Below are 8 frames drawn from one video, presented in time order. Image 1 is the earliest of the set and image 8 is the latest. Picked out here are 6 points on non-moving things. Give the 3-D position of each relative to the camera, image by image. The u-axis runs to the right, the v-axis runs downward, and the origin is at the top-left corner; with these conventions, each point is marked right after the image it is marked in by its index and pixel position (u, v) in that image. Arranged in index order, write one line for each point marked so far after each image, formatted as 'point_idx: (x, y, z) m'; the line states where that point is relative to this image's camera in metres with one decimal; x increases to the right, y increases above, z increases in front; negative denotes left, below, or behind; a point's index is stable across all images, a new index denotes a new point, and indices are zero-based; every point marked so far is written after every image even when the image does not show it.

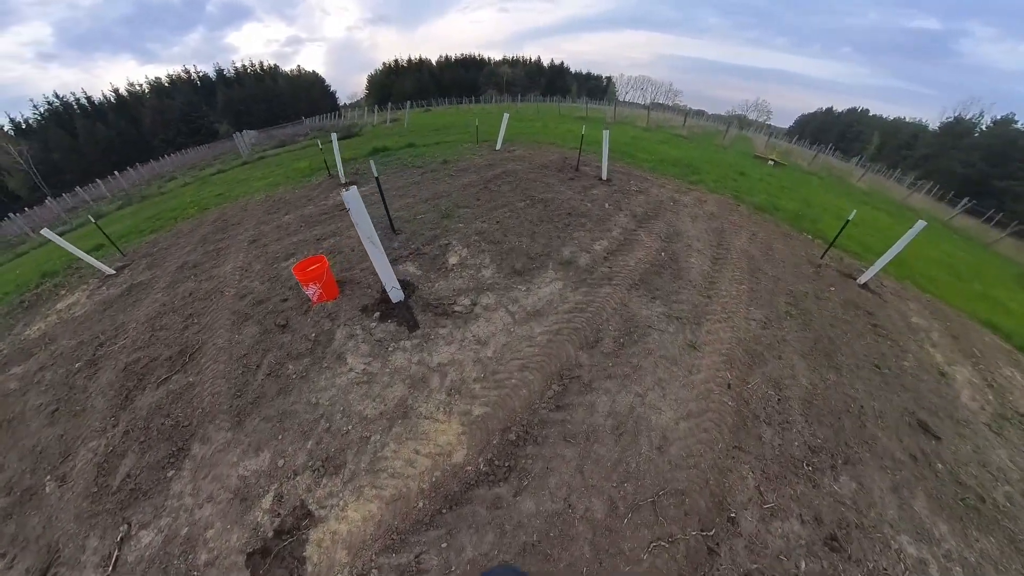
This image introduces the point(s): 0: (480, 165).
0: (-1.4, +5.7, +13.1) m
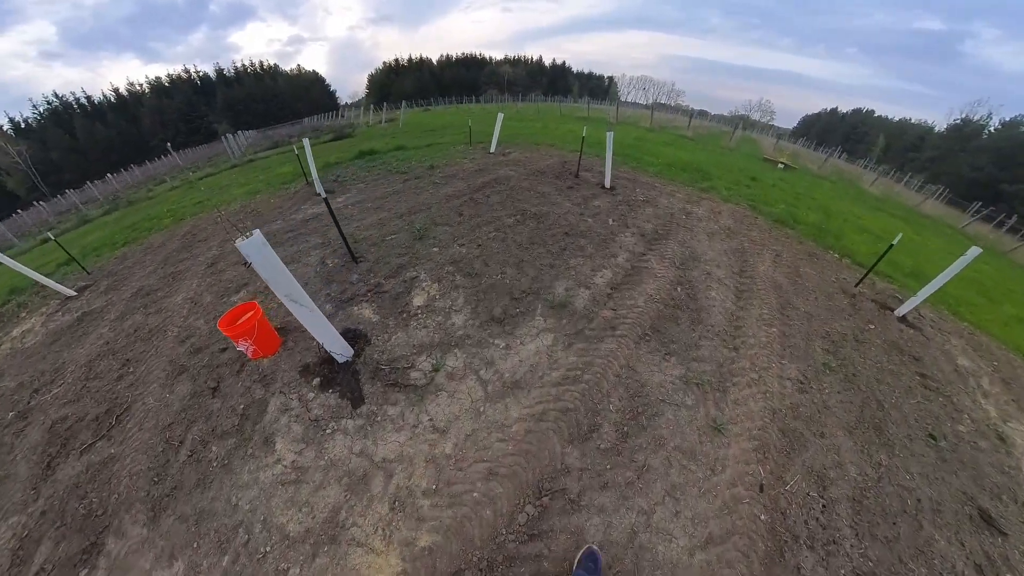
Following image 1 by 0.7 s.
0: (-1.8, +4.8, +12.0) m
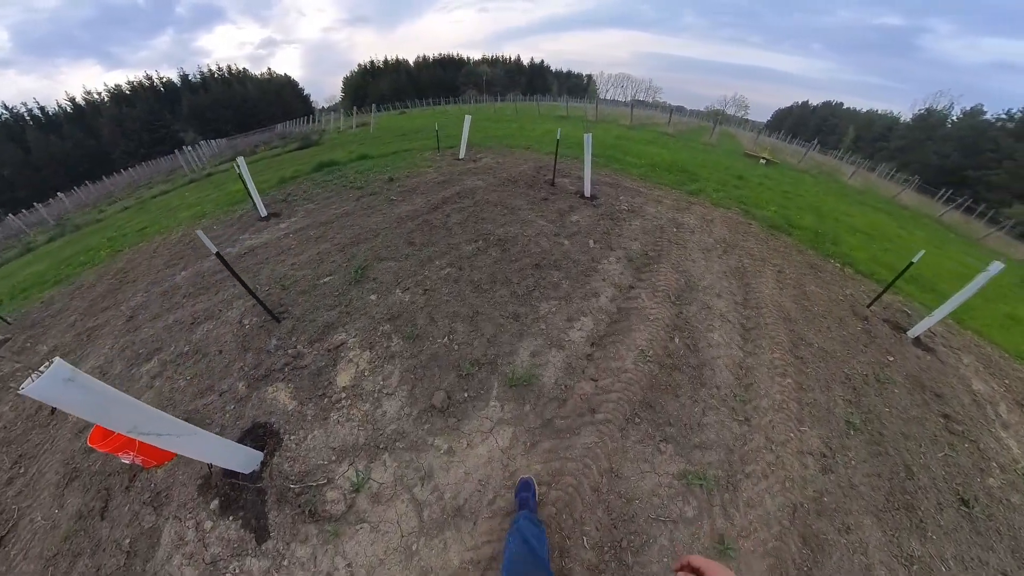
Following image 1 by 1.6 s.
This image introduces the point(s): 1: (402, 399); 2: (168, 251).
0: (-2.9, +3.7, +10.9) m
1: (-1.5, -1.5, +4.5) m
2: (-13.4, +1.4, +12.2) m
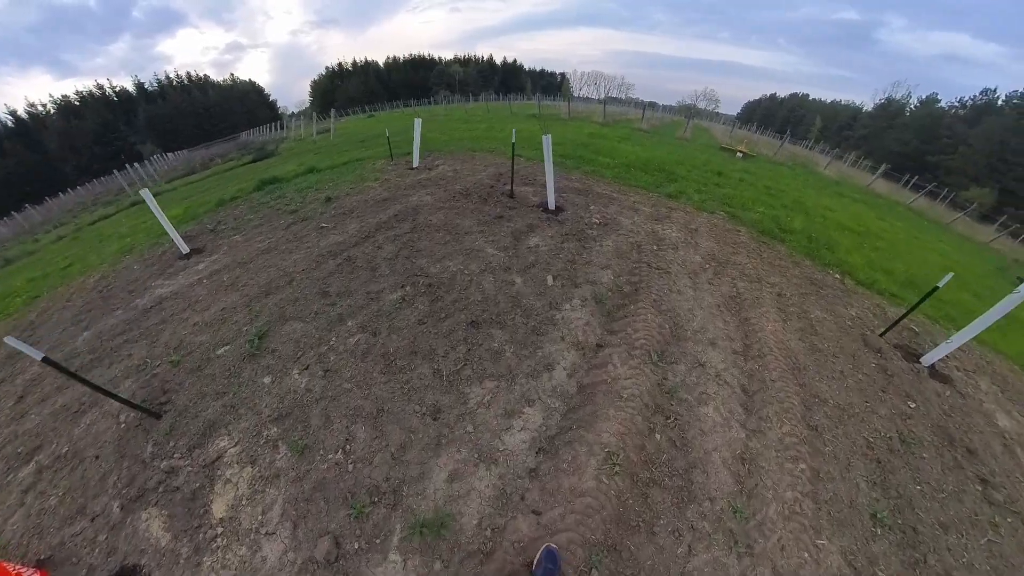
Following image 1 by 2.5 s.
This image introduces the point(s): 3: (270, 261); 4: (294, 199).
0: (-4.3, +2.5, +9.5) m
1: (-2.4, -2.6, +3.2) m
2: (-14.7, -0.3, +10.5) m
3: (-6.1, +0.5, +7.9) m
4: (-8.2, +3.2, +11.6) m
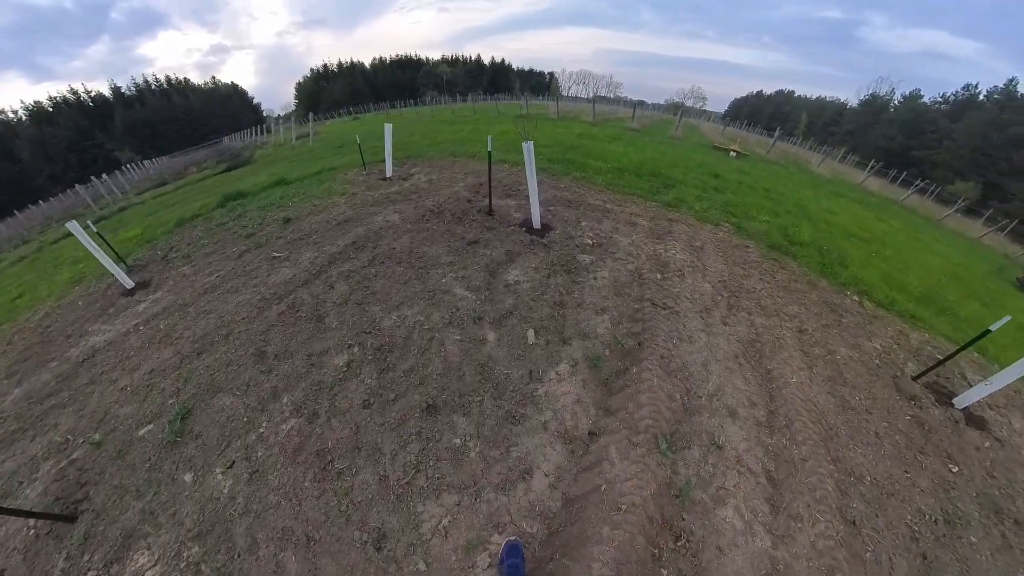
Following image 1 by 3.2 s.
0: (-4.8, +1.7, +8.6) m
1: (-2.6, -3.4, +2.3) m
2: (-15.1, -1.4, +9.3) m
3: (-6.5, -0.4, +6.9) m
4: (-8.7, +2.3, +10.6) m
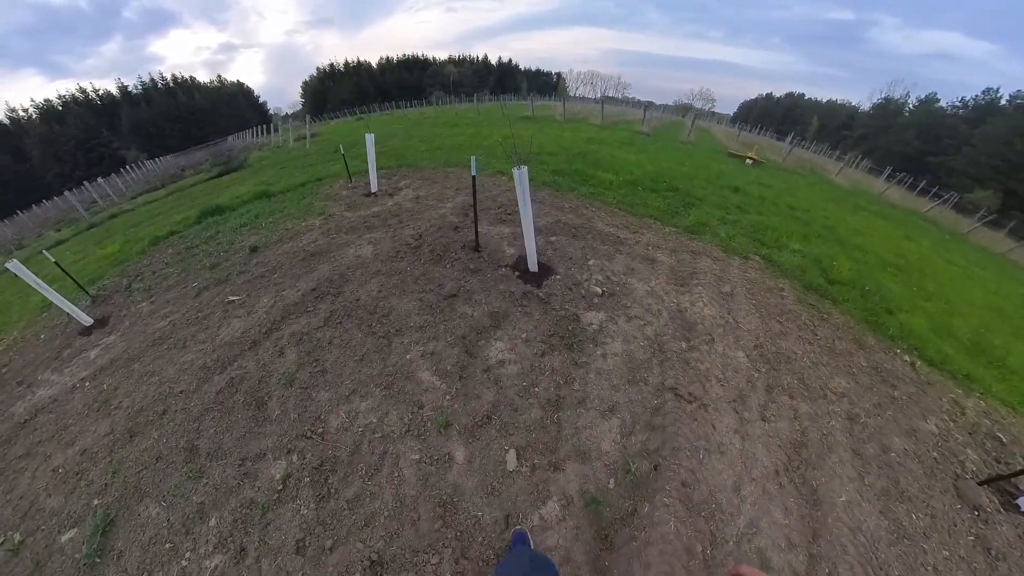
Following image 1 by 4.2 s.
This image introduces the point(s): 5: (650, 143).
0: (-5.0, +0.6, +7.6) m
1: (-2.9, -4.5, +1.3) m
2: (-15.3, -2.3, +8.4) m
3: (-6.7, -1.4, +5.9) m
4: (-8.8, +1.3, +9.6) m
5: (+8.1, +8.3, +18.8) m
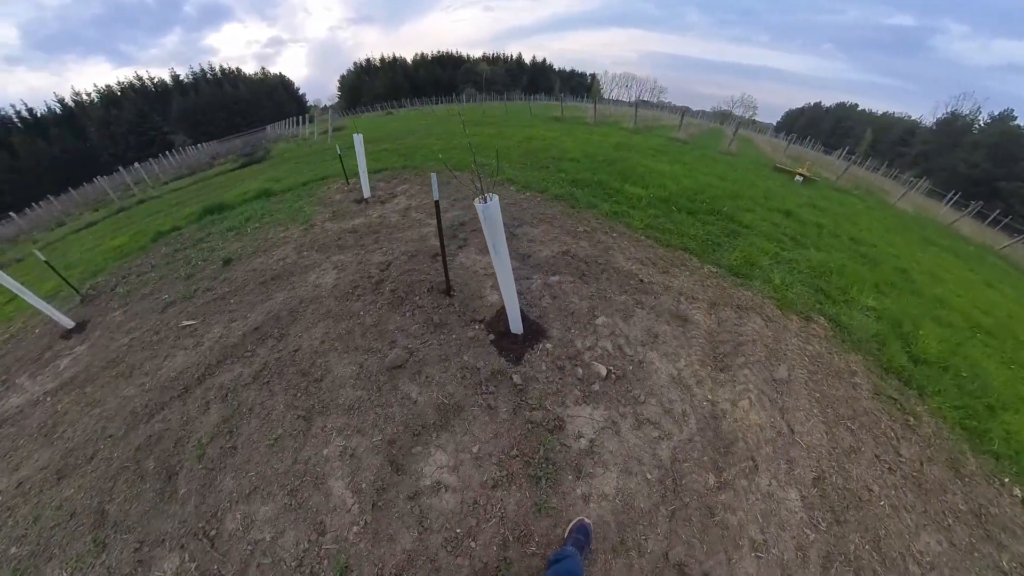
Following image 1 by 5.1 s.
0: (-5.2, 0.0, +6.6) m
1: (-4.0, -5.2, +0.2) m
2: (-15.7, -2.2, +8.1) m
3: (-7.2, -1.9, +5.1) m
4: (-8.9, +1.0, +8.9) m
5: (+9.0, +6.7, +17.0) m
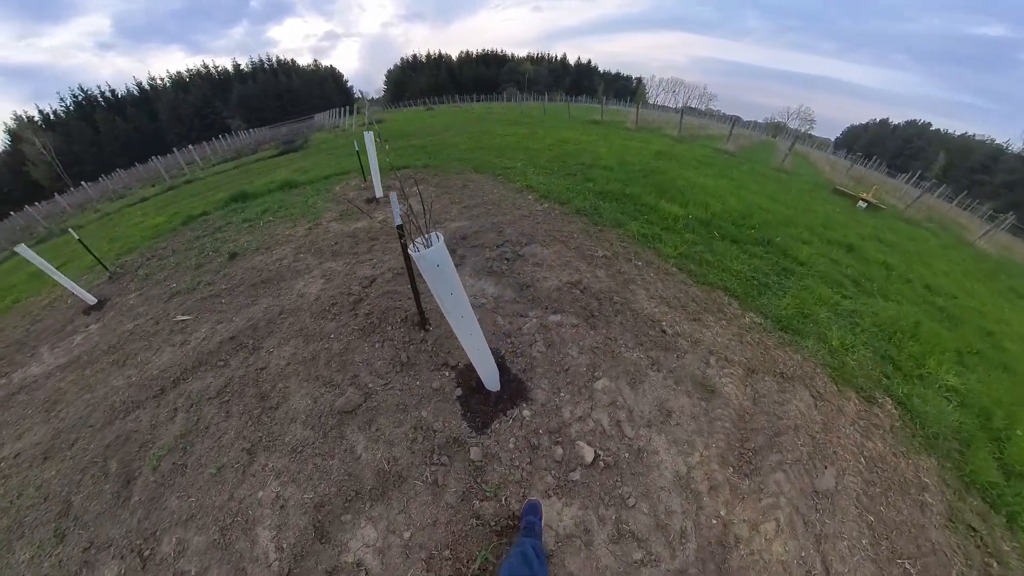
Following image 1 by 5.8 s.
0: (-5.3, -0.1, +6.4) m
1: (-5.0, -5.4, -0.1) m
2: (-15.8, -1.3, +8.6) m
3: (-7.6, -1.8, +5.0) m
4: (-8.7, +1.2, +8.9) m
5: (+10.2, +5.3, +15.6) m
